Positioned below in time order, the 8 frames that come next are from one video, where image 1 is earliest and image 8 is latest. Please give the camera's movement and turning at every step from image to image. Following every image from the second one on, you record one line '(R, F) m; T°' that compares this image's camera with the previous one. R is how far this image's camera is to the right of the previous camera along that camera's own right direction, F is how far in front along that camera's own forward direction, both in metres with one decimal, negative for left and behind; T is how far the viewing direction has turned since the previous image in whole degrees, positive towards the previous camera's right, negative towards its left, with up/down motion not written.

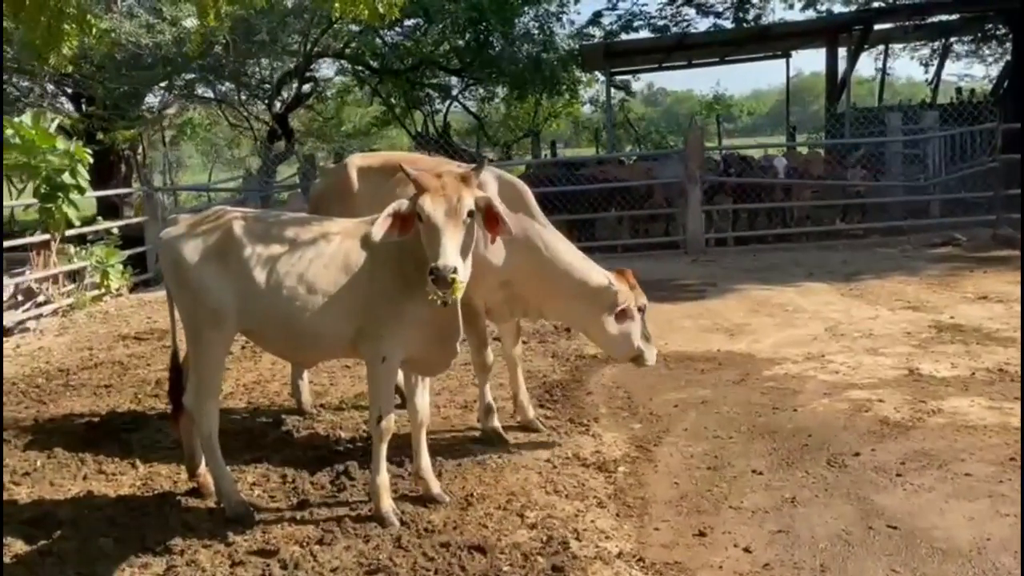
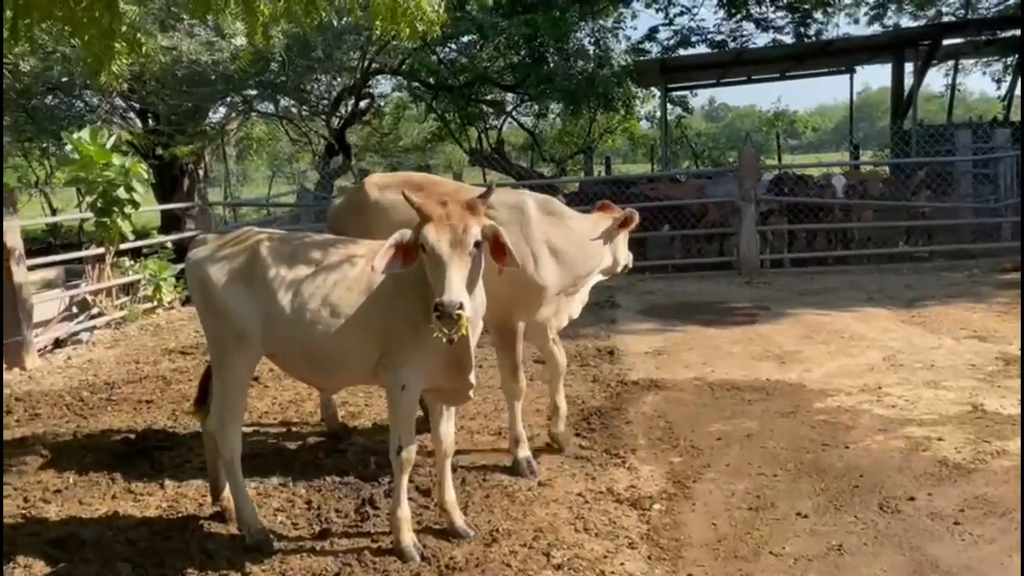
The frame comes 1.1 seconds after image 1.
(+0.1, +0.2) m; -4°
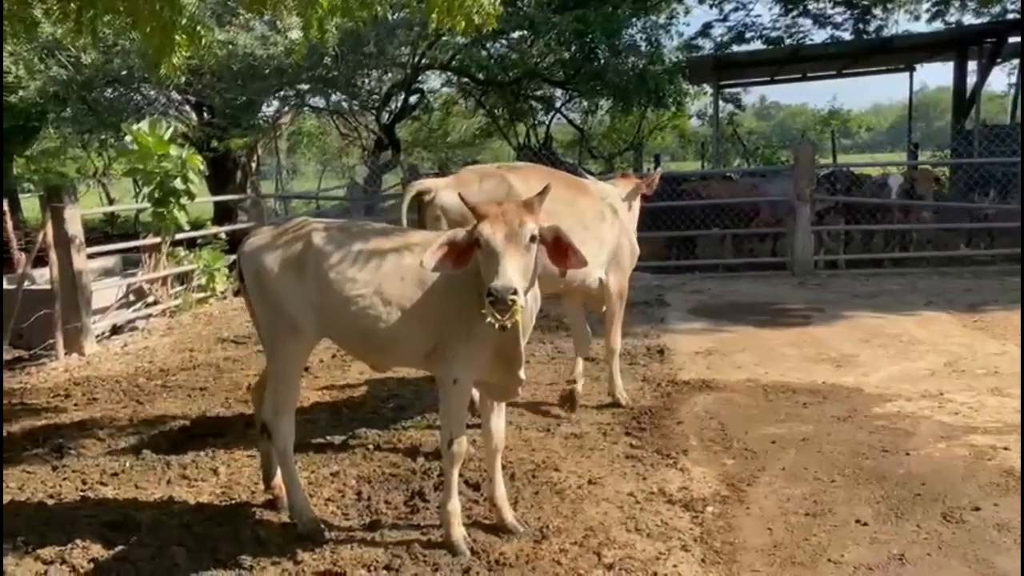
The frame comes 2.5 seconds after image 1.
(-0.1, 0.0) m; -3°
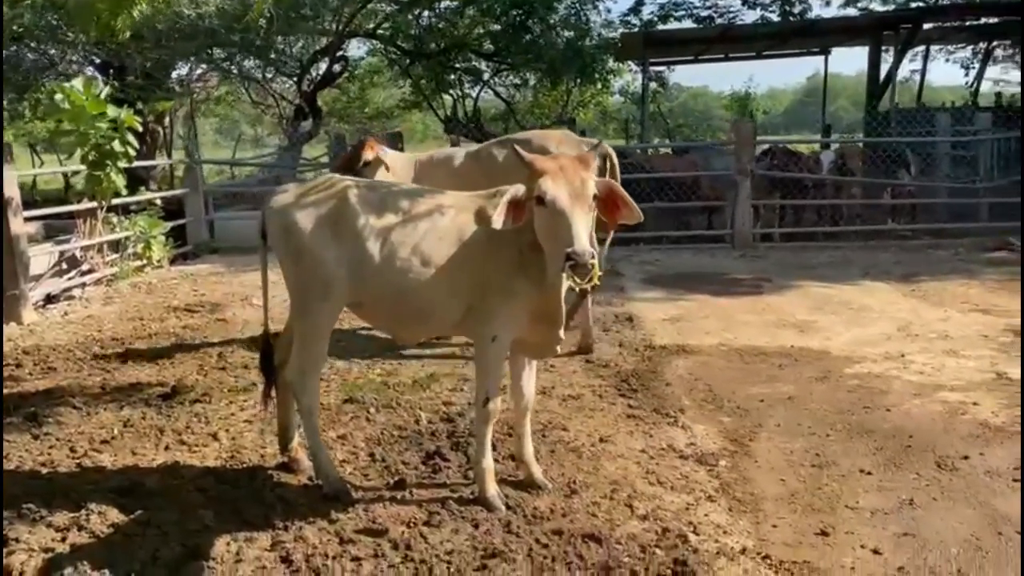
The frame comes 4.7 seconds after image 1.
(-0.6, 0.0) m; +6°
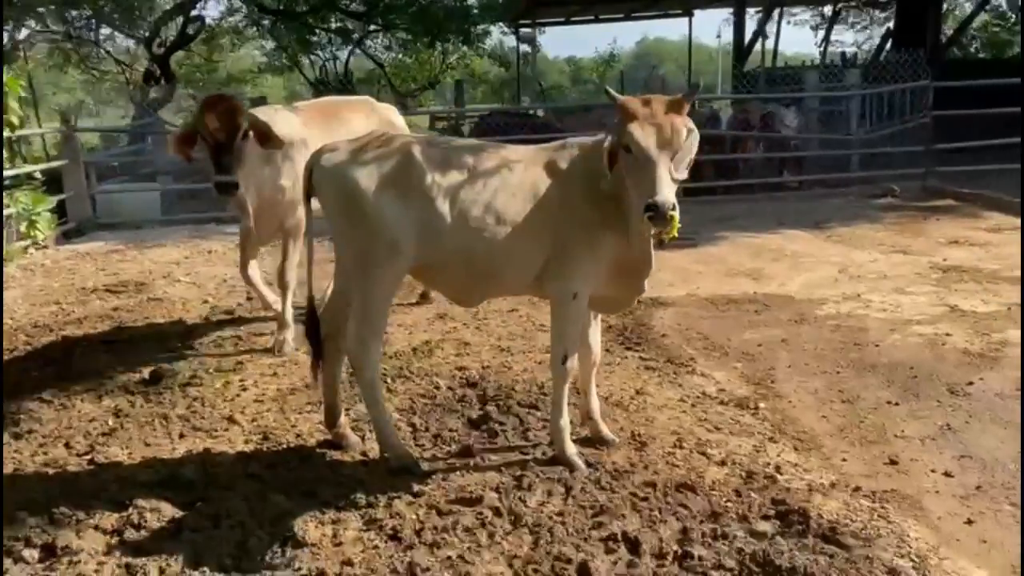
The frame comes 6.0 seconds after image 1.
(-1.1, +0.2) m; +10°
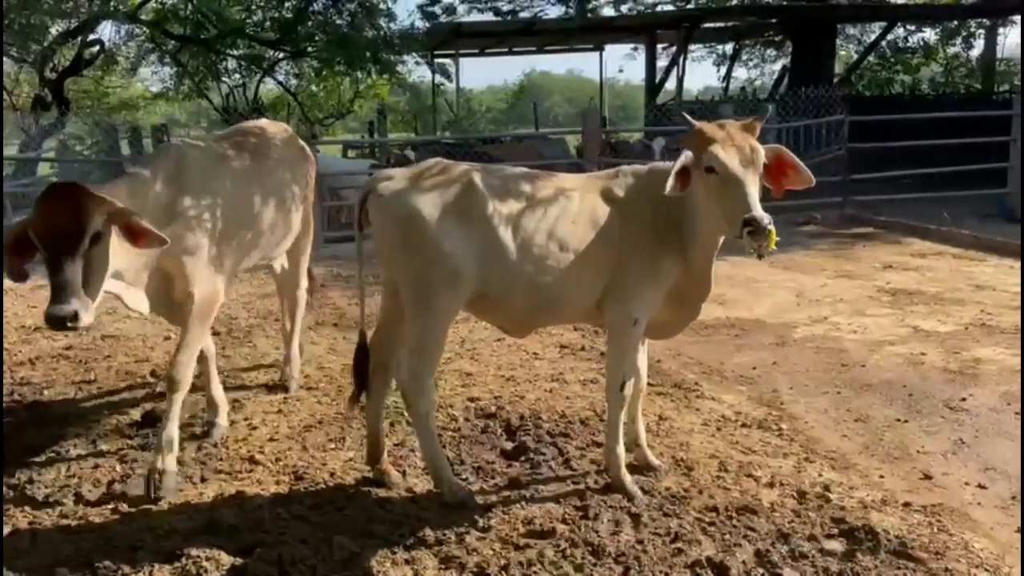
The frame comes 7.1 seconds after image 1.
(-0.8, +0.1) m; +7°
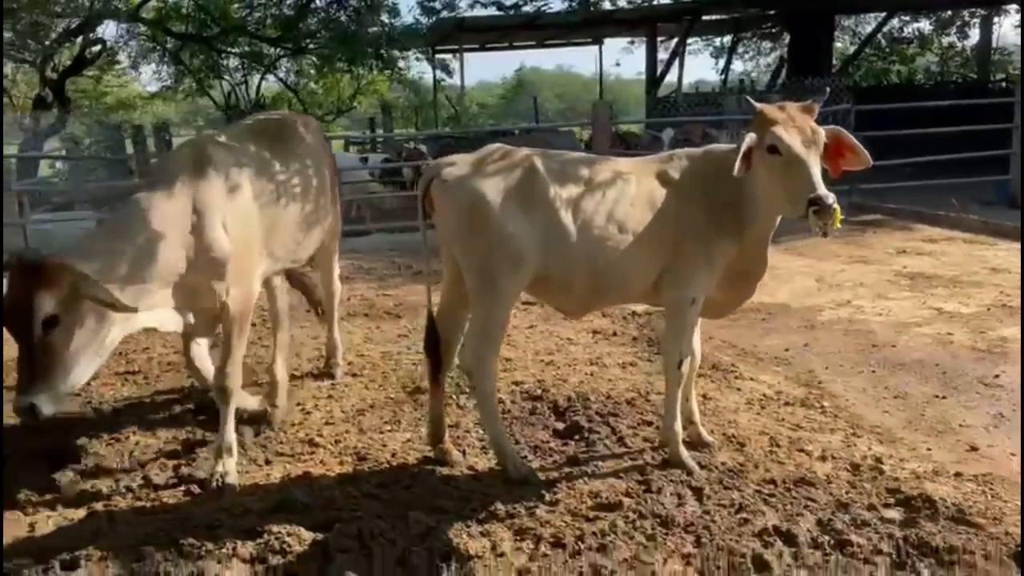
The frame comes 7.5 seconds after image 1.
(-0.3, -0.1) m; 0°
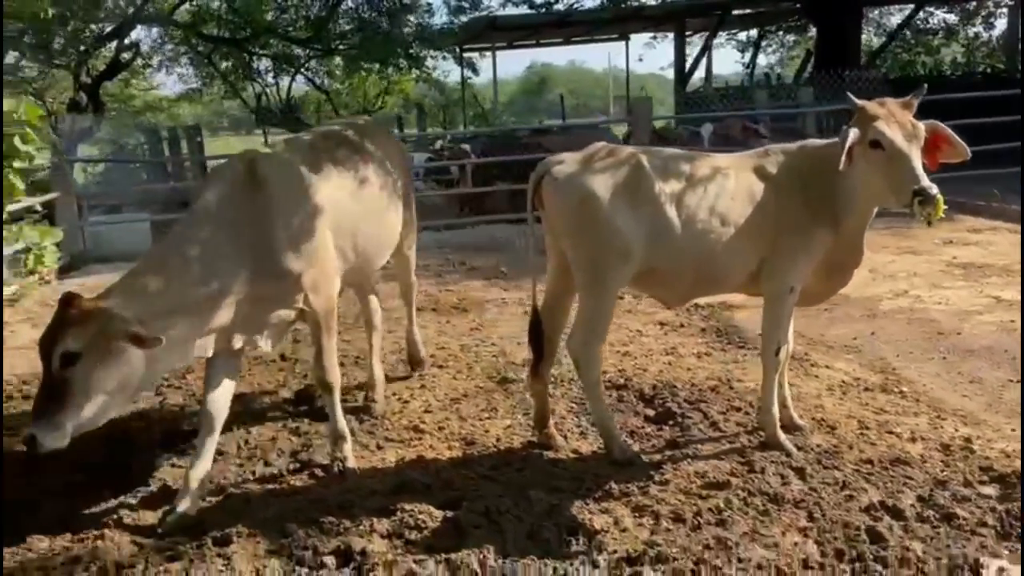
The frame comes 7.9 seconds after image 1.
(-0.5, -0.2) m; -1°
